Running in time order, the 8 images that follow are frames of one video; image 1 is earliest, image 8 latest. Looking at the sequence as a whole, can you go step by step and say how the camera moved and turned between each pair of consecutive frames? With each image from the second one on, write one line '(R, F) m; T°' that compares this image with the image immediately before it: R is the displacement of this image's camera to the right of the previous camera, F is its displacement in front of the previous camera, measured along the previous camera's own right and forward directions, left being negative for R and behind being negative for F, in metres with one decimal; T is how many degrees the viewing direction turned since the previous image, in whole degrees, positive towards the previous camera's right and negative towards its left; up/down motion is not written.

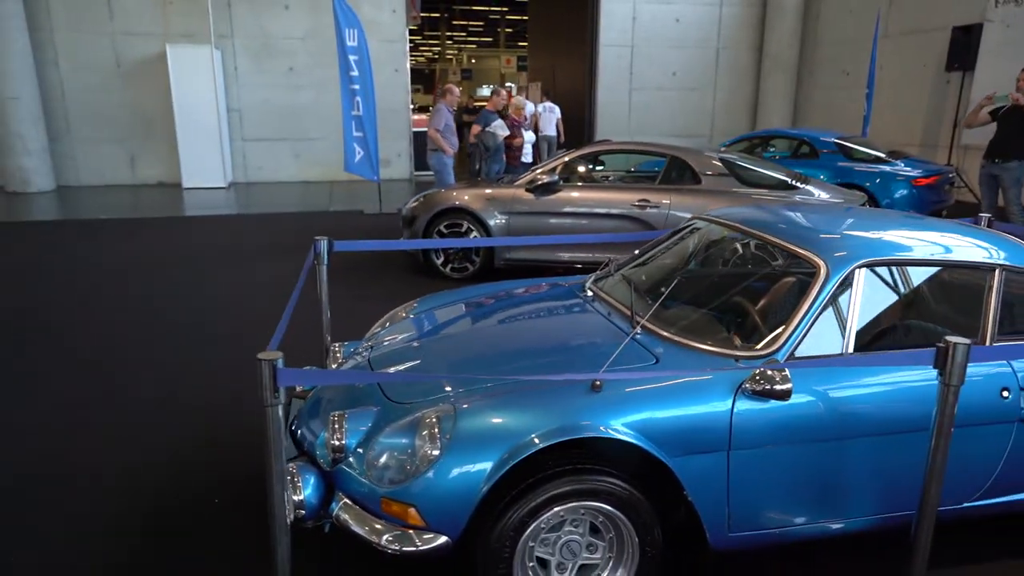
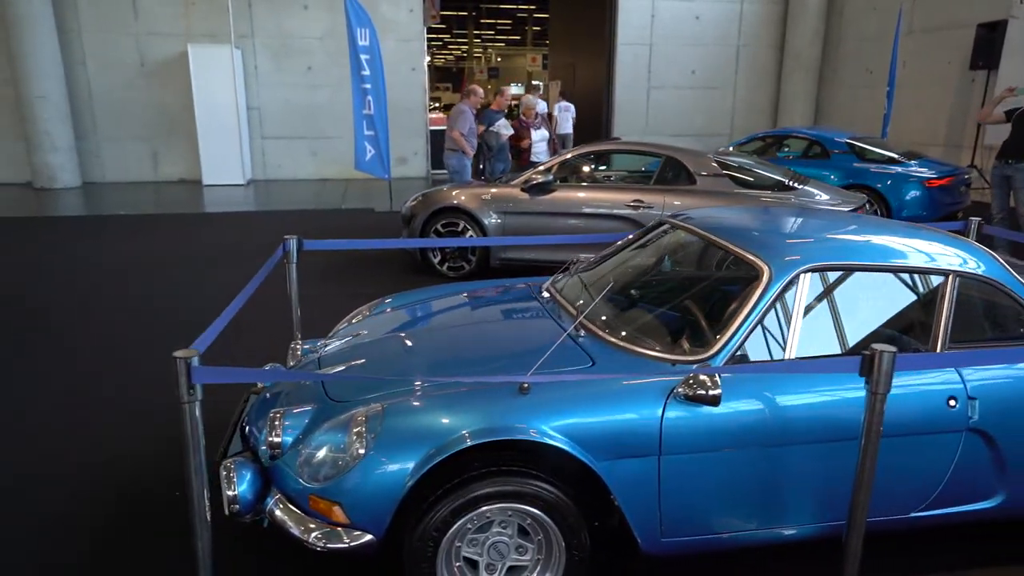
(+0.3, 0.0) m; -2°
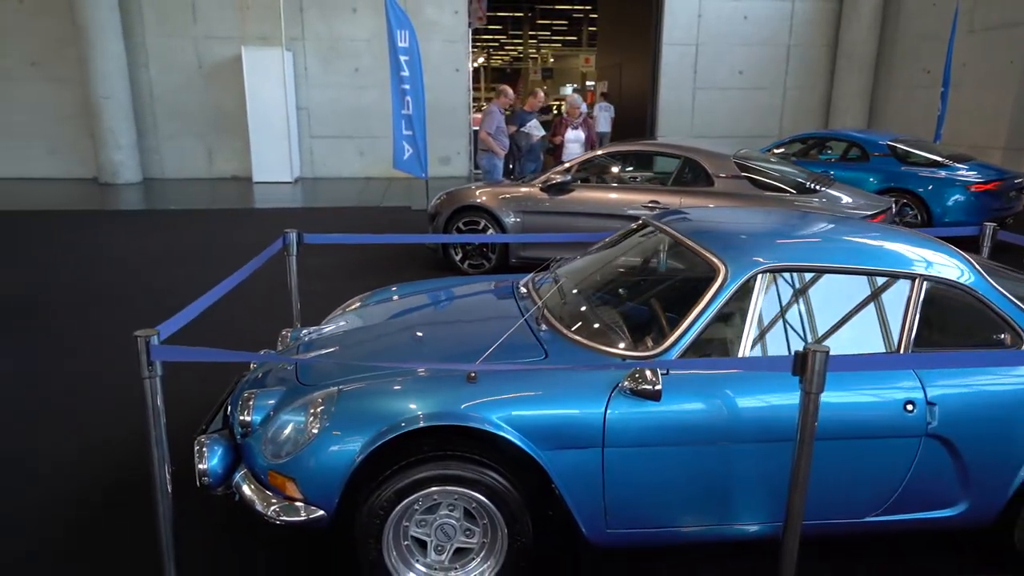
(+0.3, -0.1) m; -4°
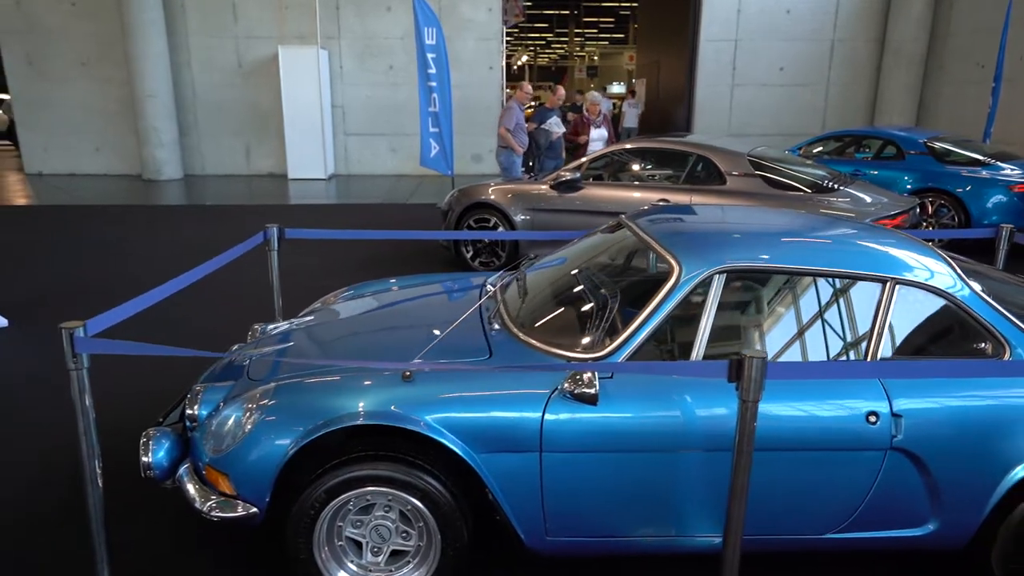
(+0.3, +0.1) m; -4°
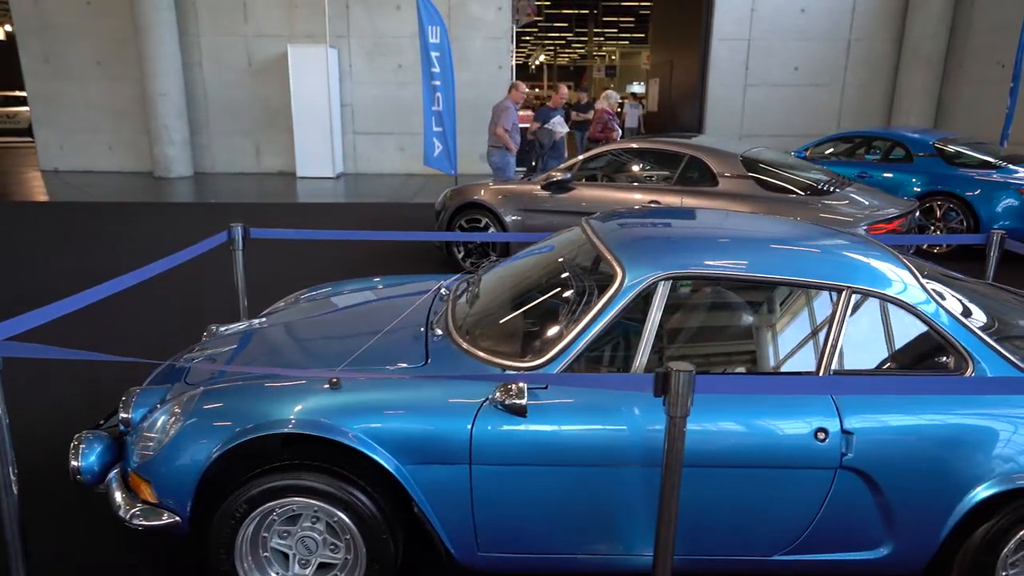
(+0.3, +0.1) m; -2°
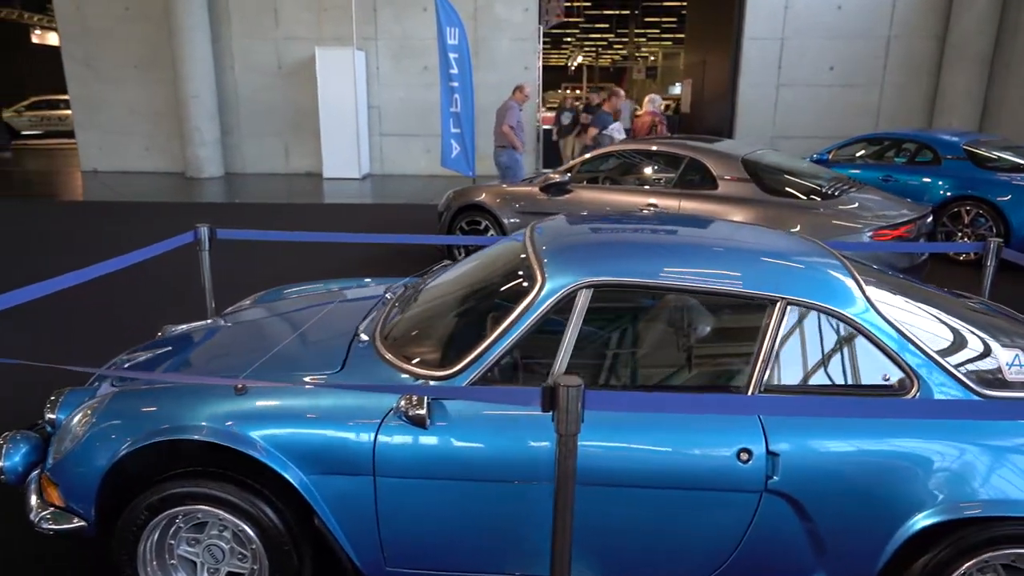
(+0.4, +0.1) m; -3°
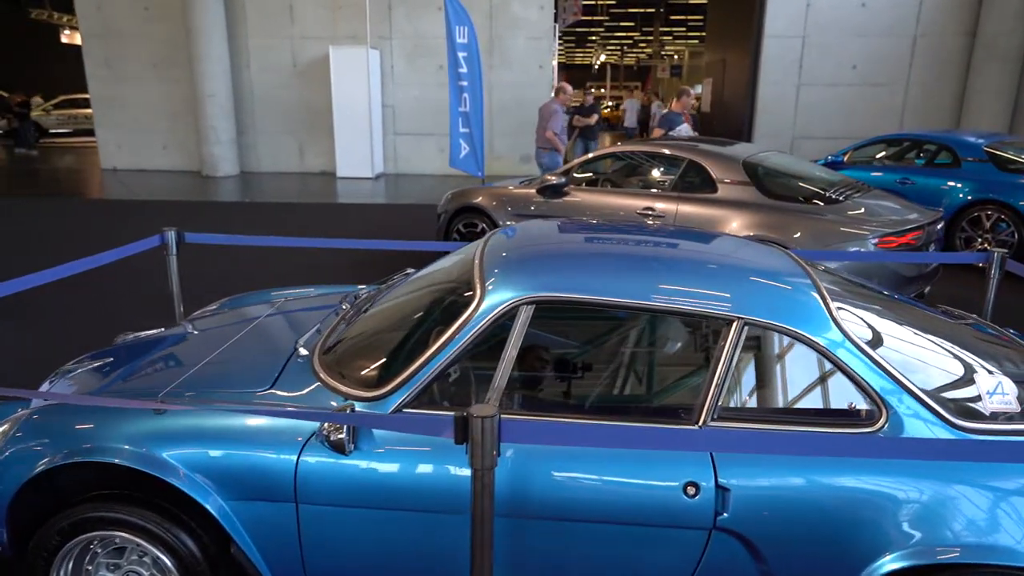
(+0.3, +0.2) m; -2°
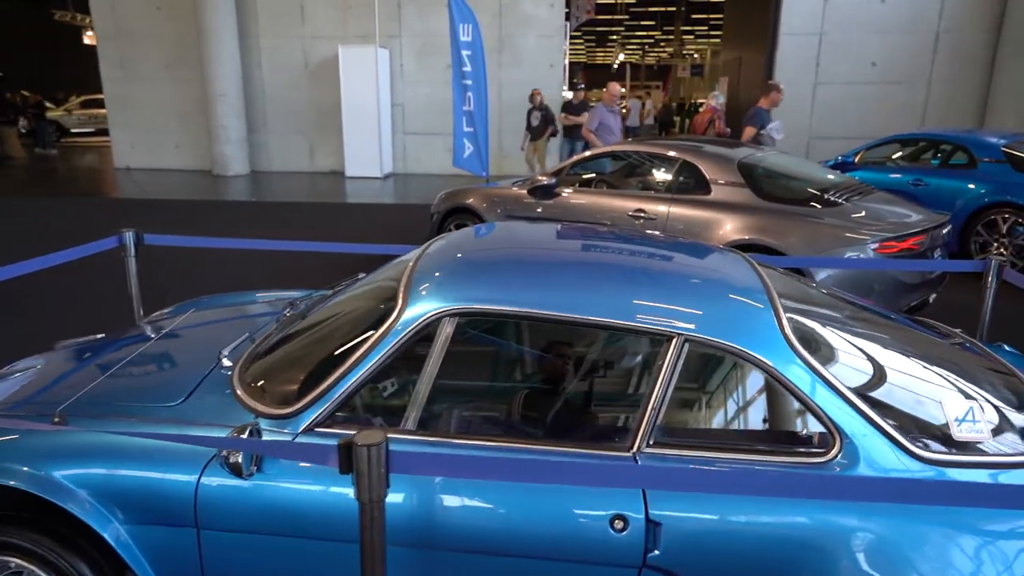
(+0.3, +0.2) m; -2°
